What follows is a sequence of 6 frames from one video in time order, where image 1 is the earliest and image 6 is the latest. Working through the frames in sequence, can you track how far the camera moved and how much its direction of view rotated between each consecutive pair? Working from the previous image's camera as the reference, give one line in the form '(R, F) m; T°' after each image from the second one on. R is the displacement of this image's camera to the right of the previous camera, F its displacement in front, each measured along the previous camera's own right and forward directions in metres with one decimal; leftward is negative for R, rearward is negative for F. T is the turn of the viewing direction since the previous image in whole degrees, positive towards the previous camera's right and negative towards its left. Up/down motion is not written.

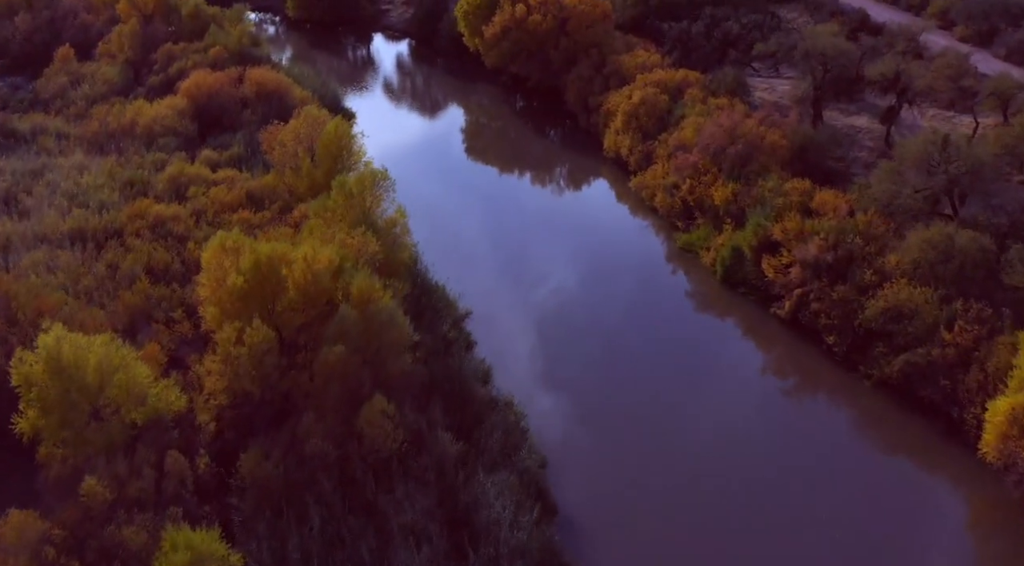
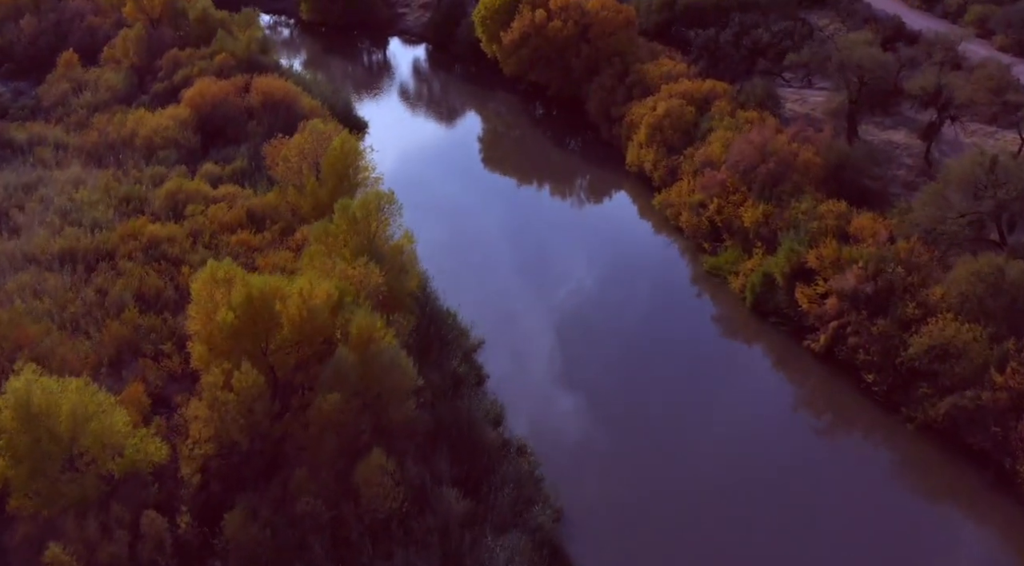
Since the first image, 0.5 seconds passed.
(+0.1, +1.7) m; -1°
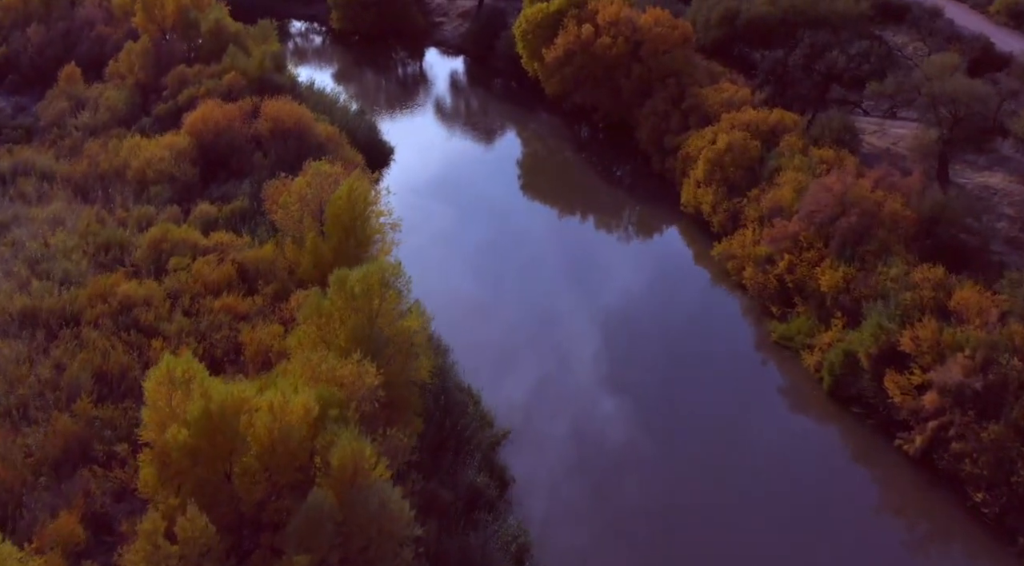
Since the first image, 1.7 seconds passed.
(+0.2, +4.0) m; -2°
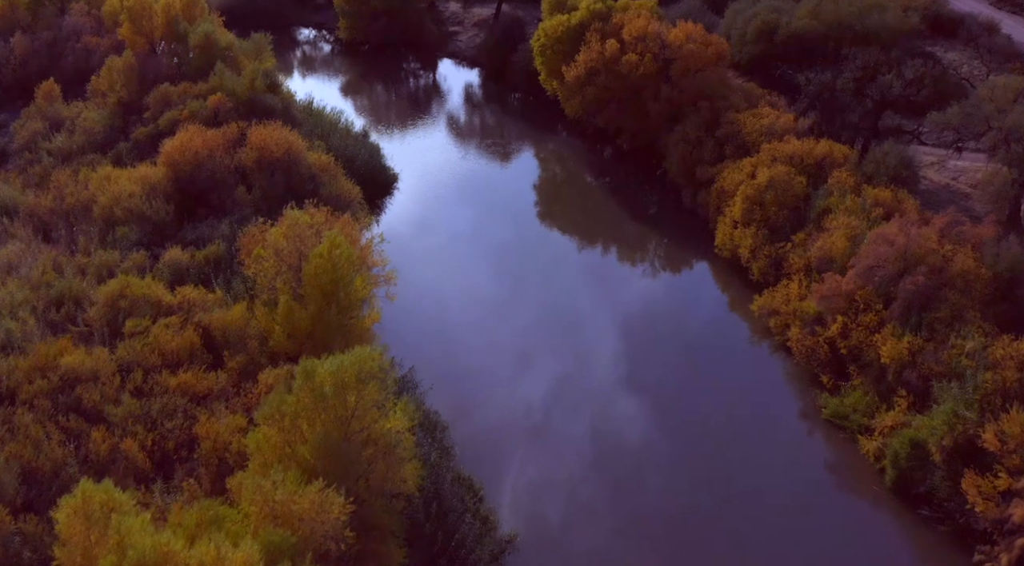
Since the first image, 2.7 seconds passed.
(+0.2, +3.3) m; -1°
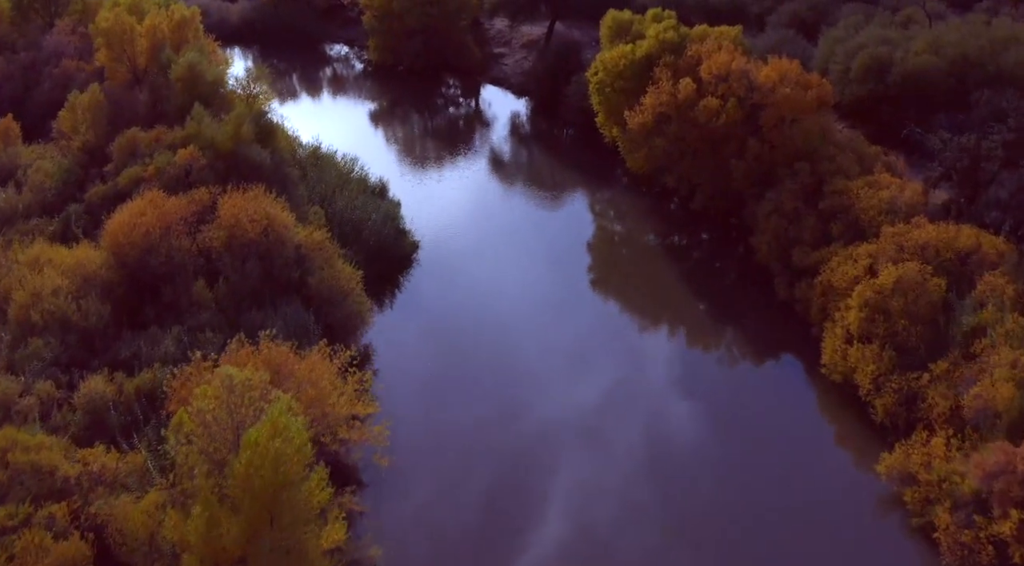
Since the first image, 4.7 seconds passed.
(+0.2, +6.3) m; -3°
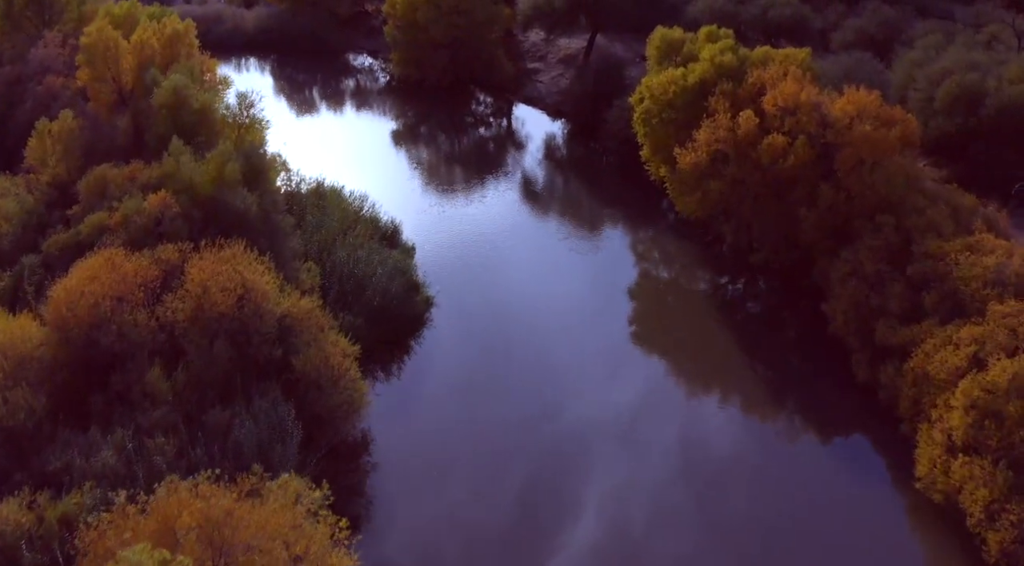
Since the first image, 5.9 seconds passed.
(+0.2, +3.7) m; -2°
